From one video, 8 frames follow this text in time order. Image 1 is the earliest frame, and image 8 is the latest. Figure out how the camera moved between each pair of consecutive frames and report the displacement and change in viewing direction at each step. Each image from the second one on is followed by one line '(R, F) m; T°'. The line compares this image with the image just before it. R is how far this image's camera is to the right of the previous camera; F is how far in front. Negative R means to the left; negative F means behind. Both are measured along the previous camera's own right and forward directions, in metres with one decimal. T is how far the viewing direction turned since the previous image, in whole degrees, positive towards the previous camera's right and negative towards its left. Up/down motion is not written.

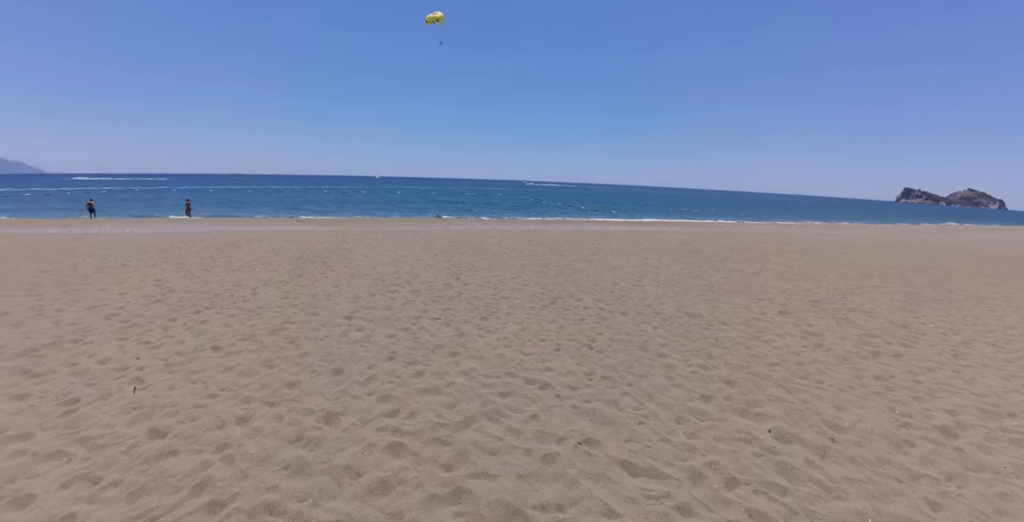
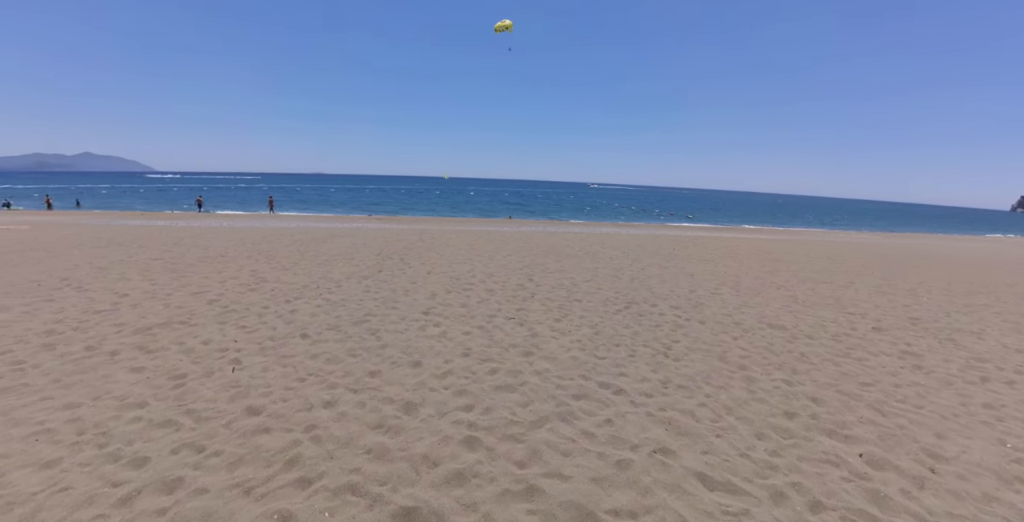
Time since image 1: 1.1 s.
(-0.1, 0.0) m; -7°
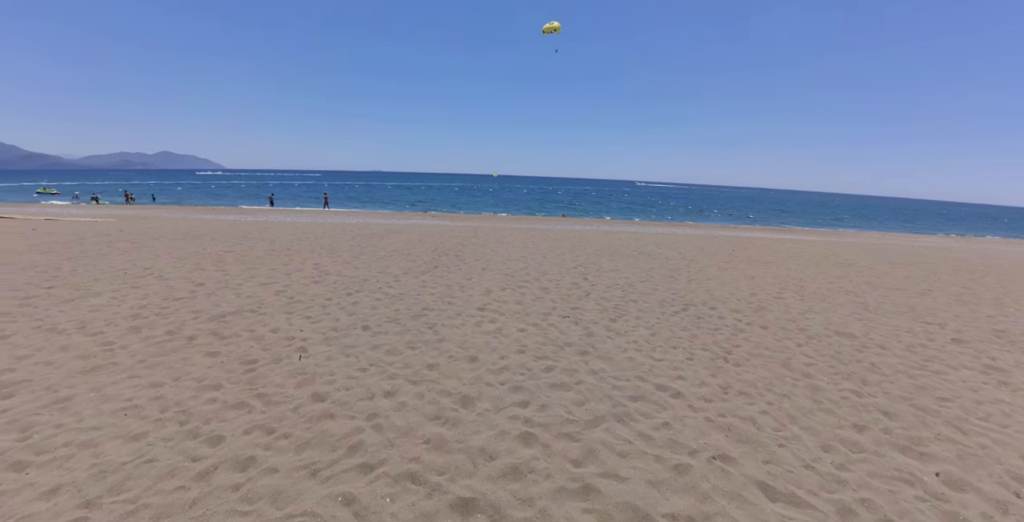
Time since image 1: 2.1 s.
(-0.1, 0.0) m; -5°
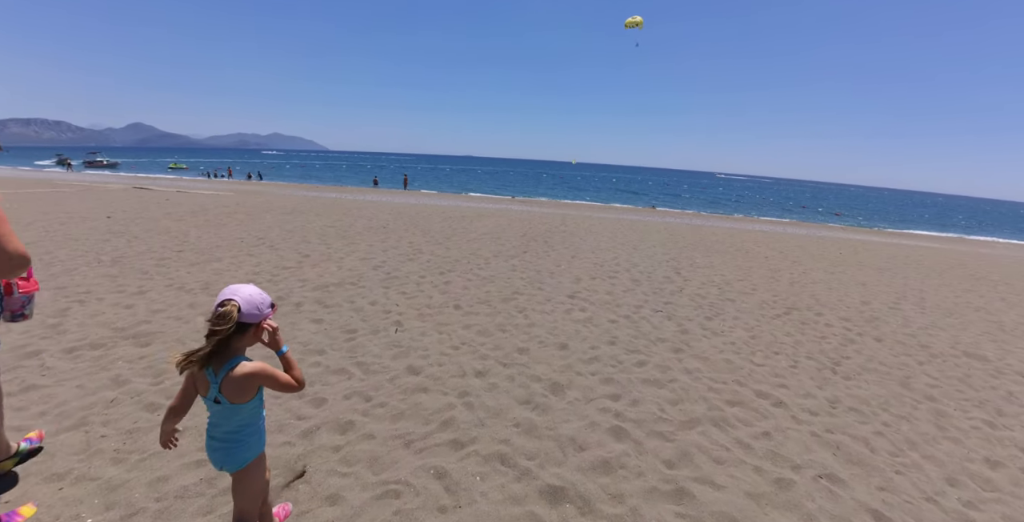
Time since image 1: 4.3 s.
(-0.2, 0.0) m; -8°
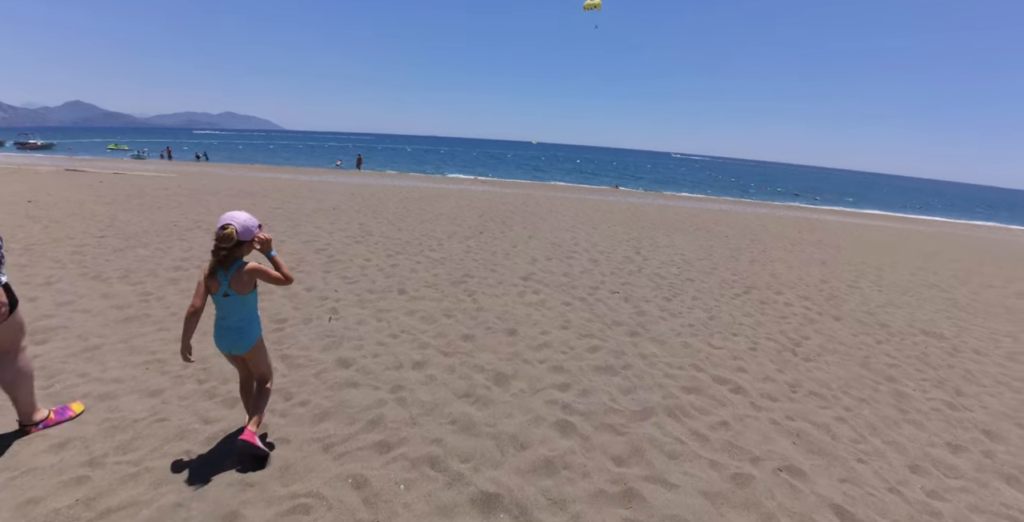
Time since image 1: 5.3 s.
(+0.3, +0.4) m; +3°
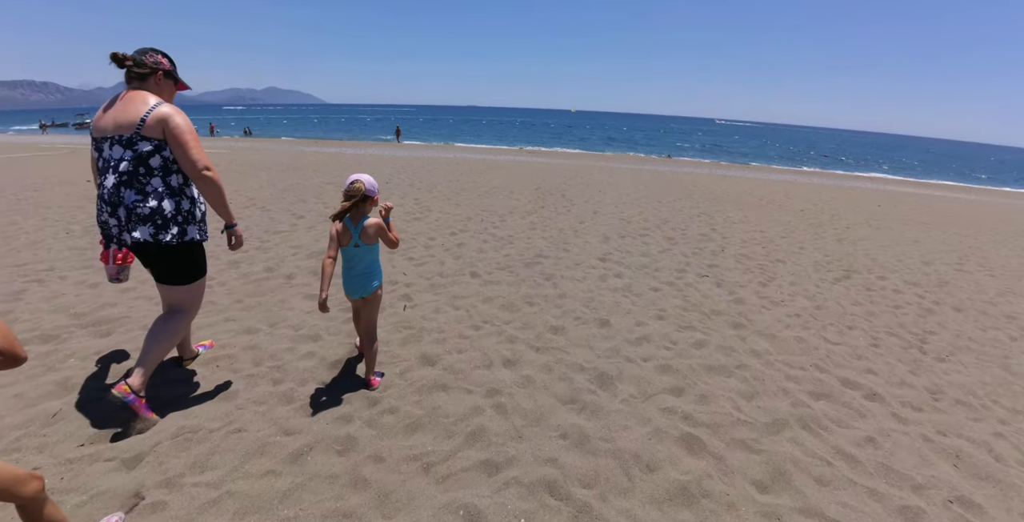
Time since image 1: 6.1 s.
(-0.5, +0.4) m; -4°
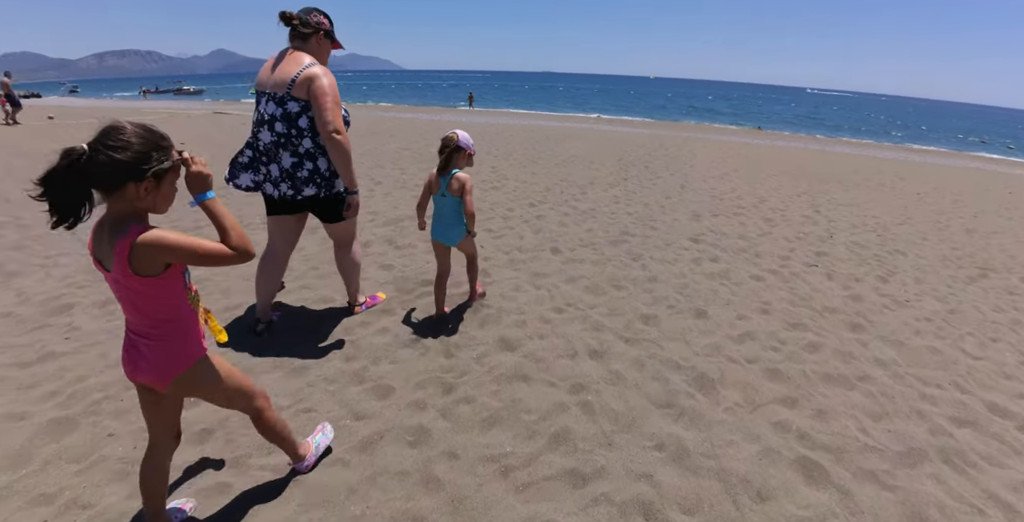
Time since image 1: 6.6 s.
(-0.2, +0.3) m; -7°
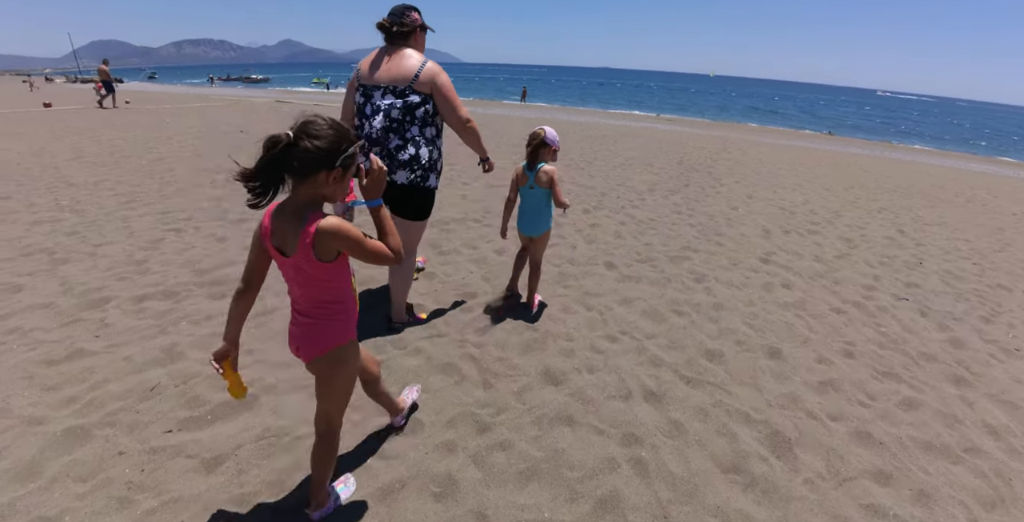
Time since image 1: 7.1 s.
(0.0, +0.3) m; -5°
